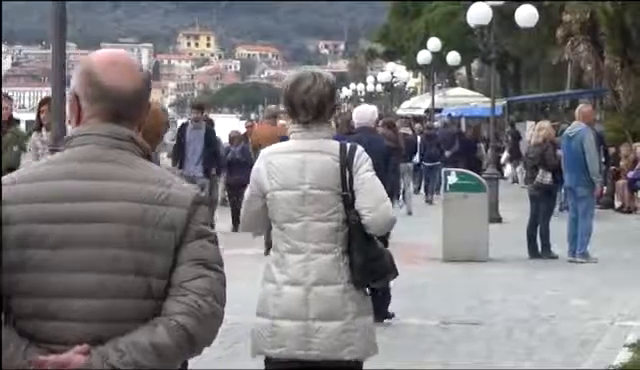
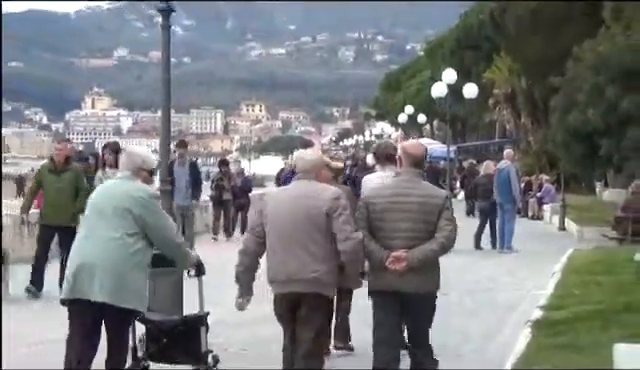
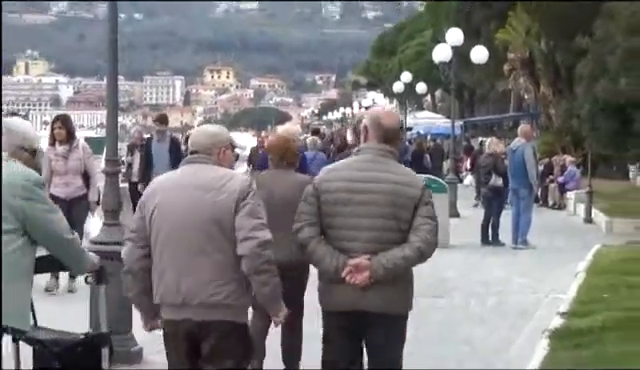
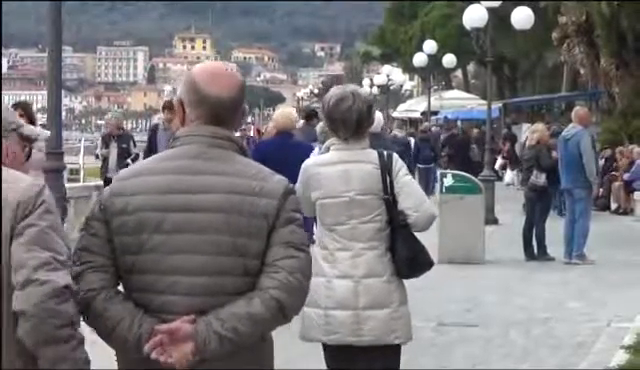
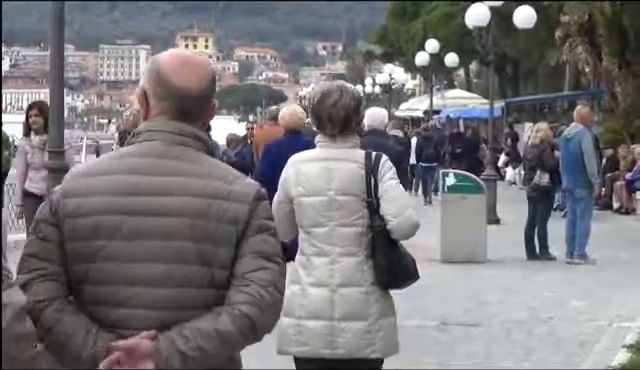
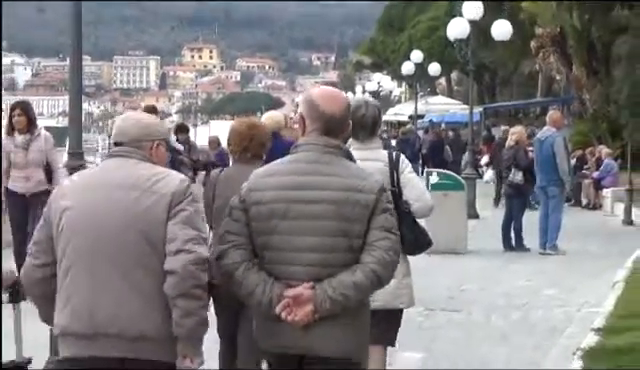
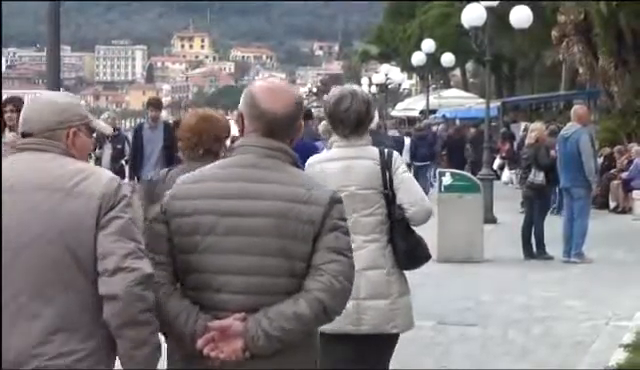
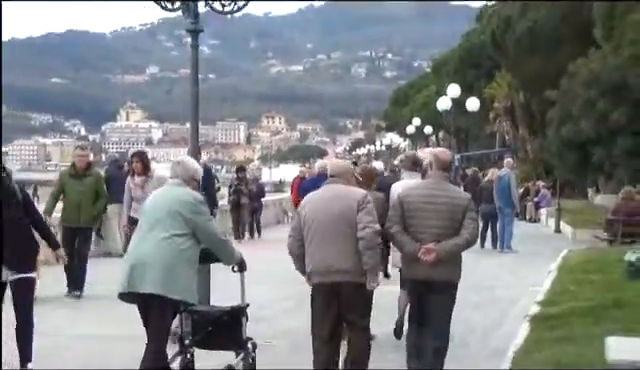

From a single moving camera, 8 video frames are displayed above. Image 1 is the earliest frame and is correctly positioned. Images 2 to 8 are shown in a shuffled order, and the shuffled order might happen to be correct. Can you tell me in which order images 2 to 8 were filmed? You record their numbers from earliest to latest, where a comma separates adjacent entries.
5, 4, 7, 6, 3, 2, 8
